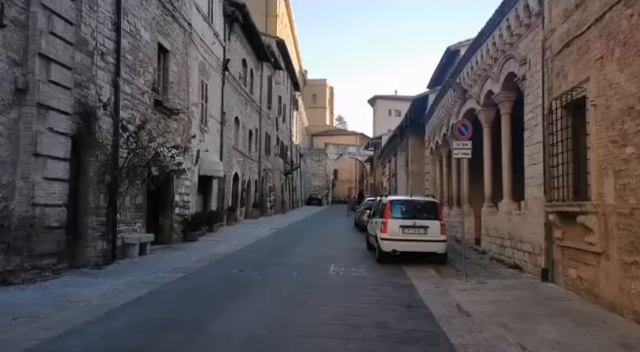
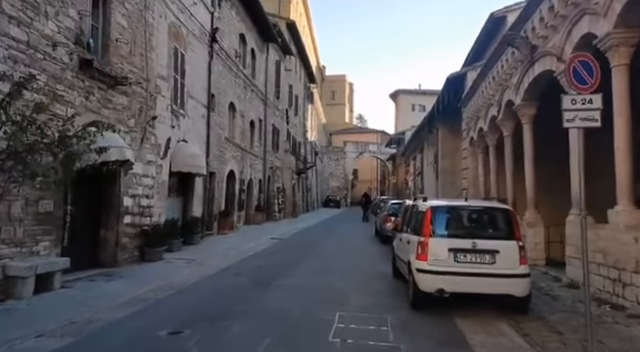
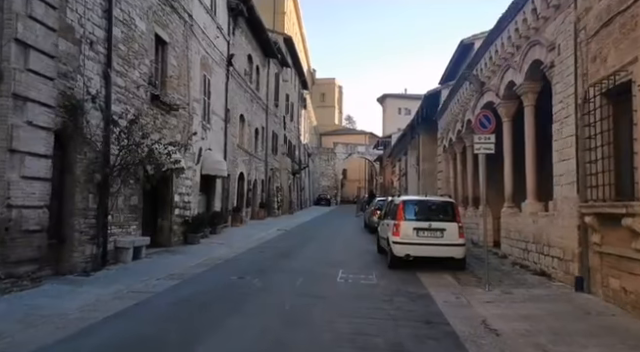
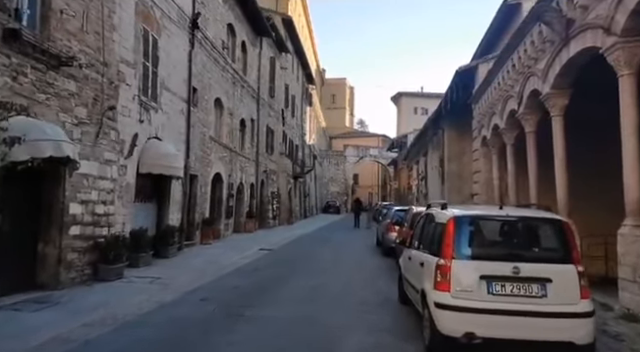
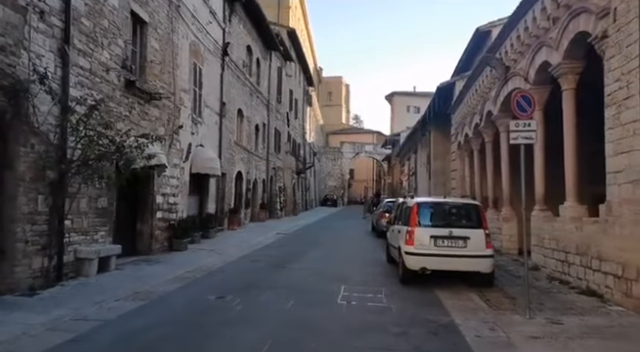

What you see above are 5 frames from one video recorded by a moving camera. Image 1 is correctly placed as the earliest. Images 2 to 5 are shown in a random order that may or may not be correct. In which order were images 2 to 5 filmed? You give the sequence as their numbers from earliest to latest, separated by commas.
3, 5, 2, 4
